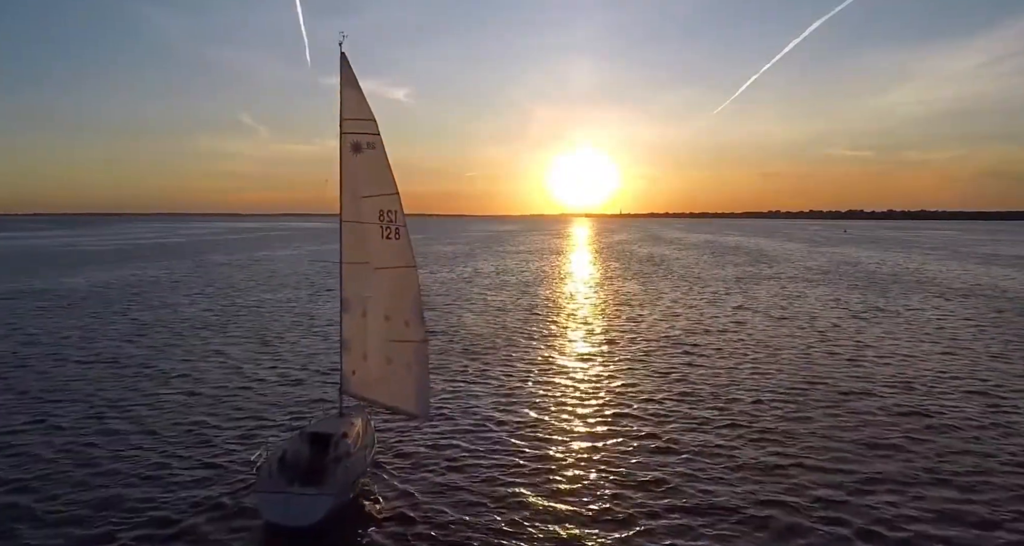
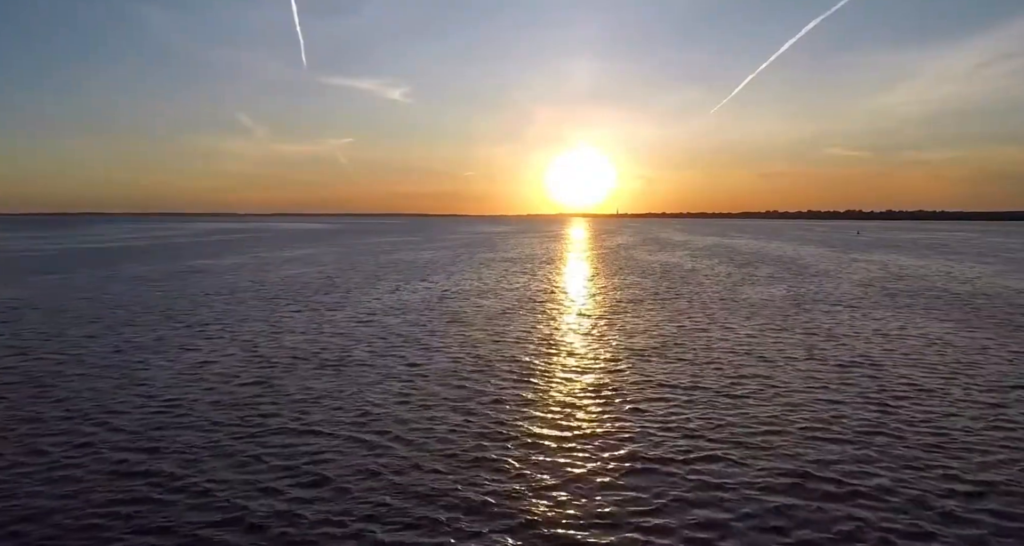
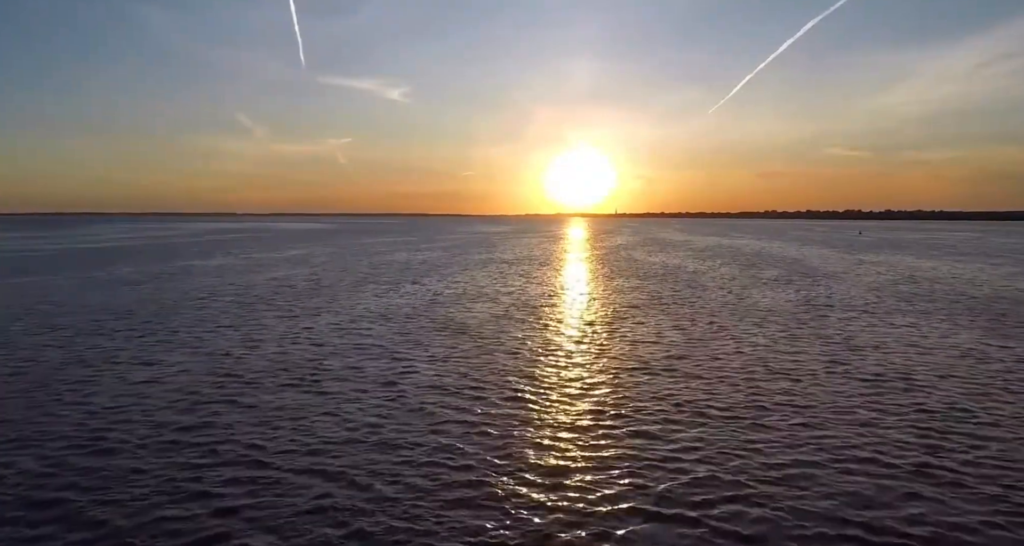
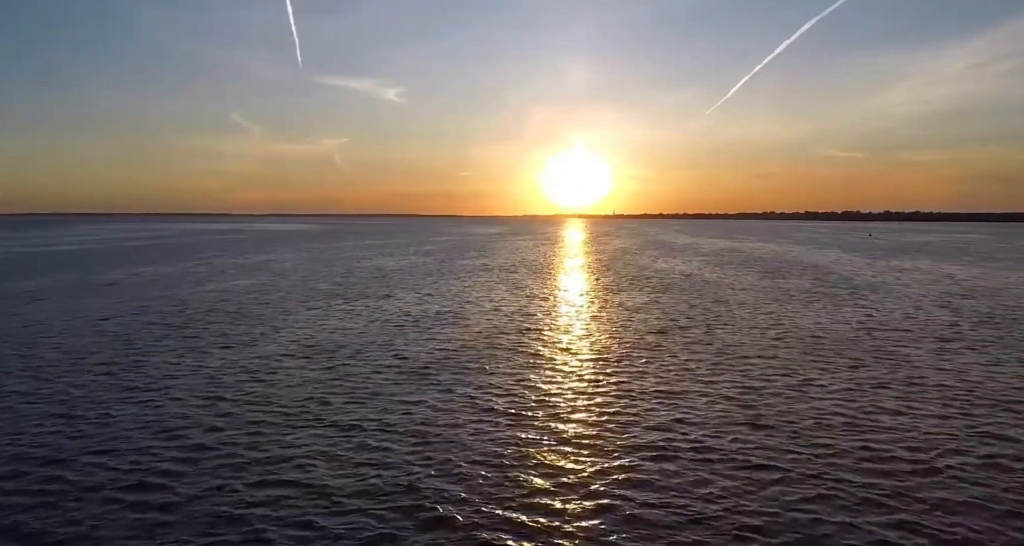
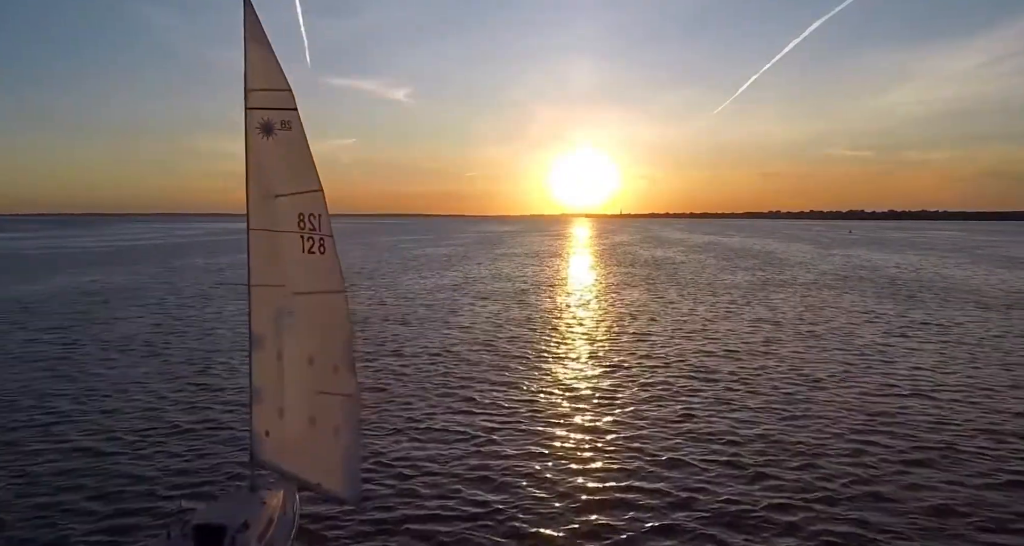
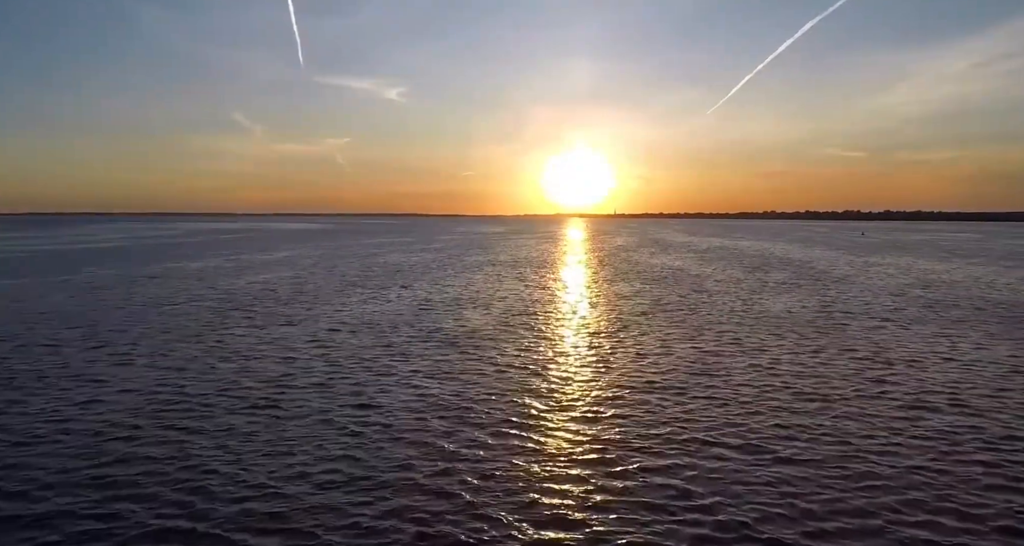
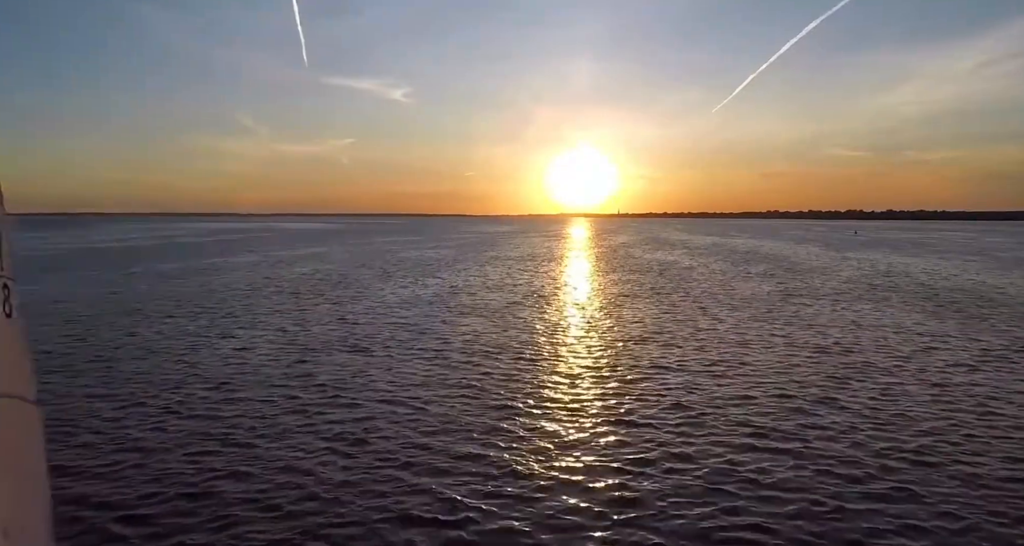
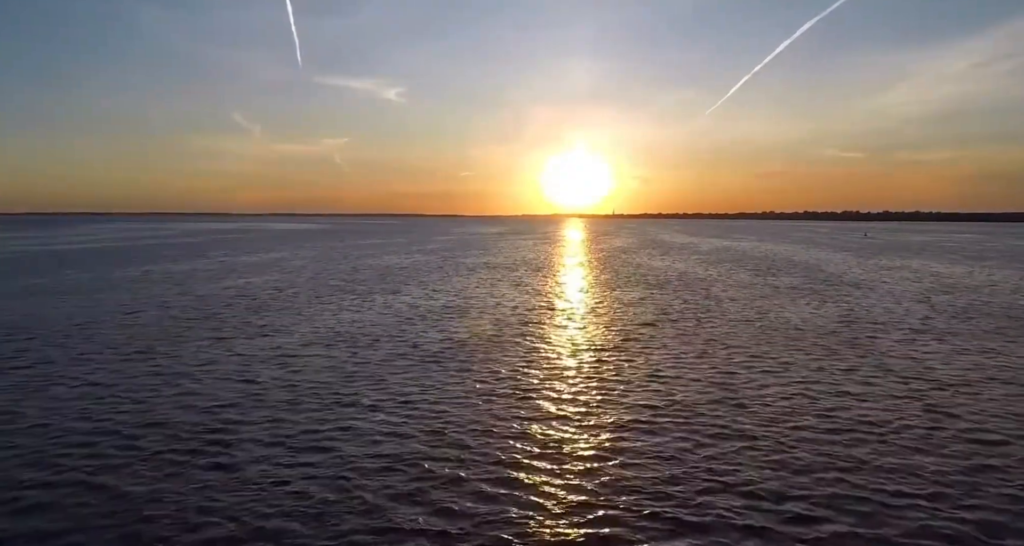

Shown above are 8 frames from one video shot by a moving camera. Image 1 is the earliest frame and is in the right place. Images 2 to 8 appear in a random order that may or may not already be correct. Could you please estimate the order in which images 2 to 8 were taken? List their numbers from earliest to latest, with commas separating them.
5, 7, 2, 3, 6, 8, 4
